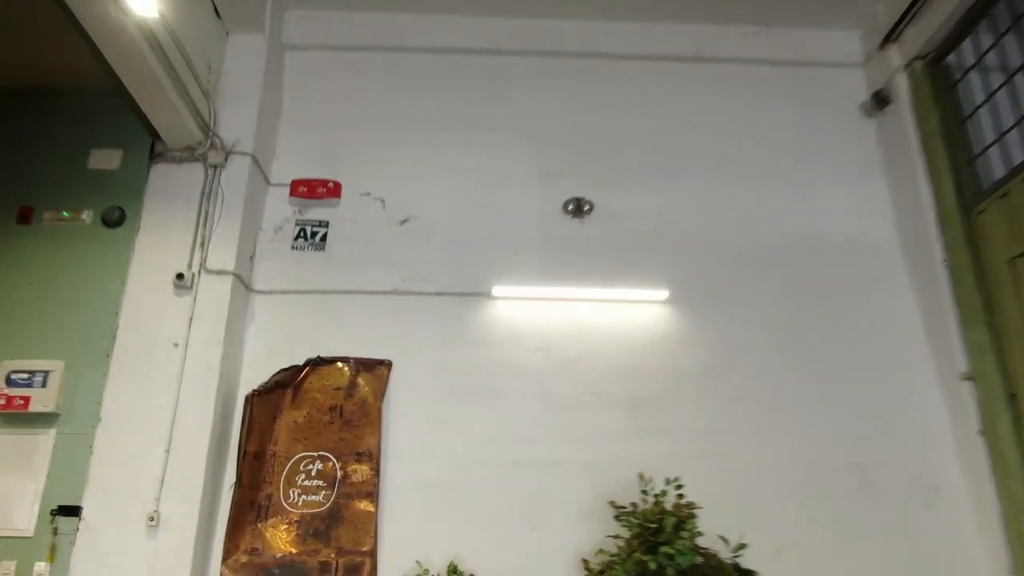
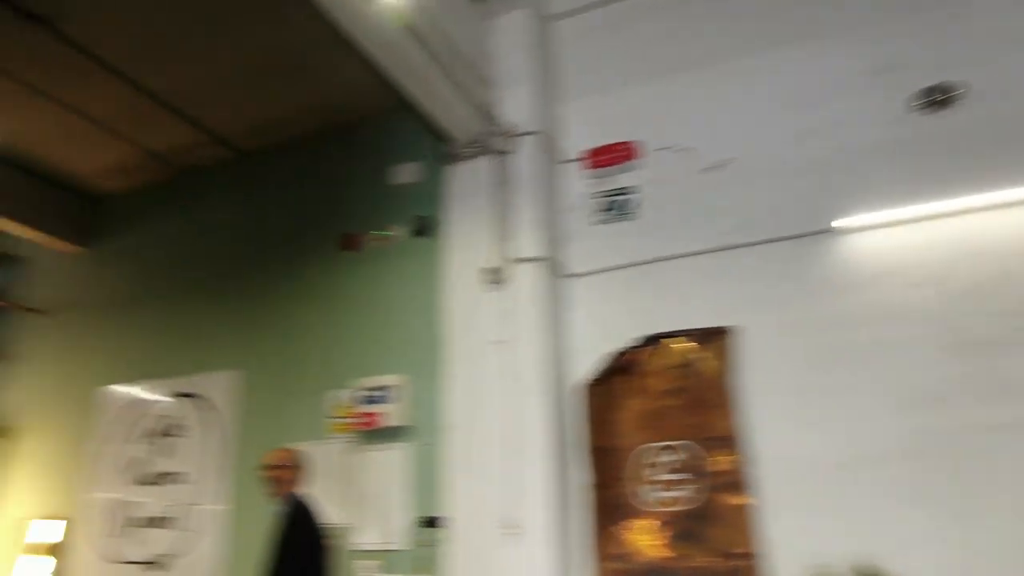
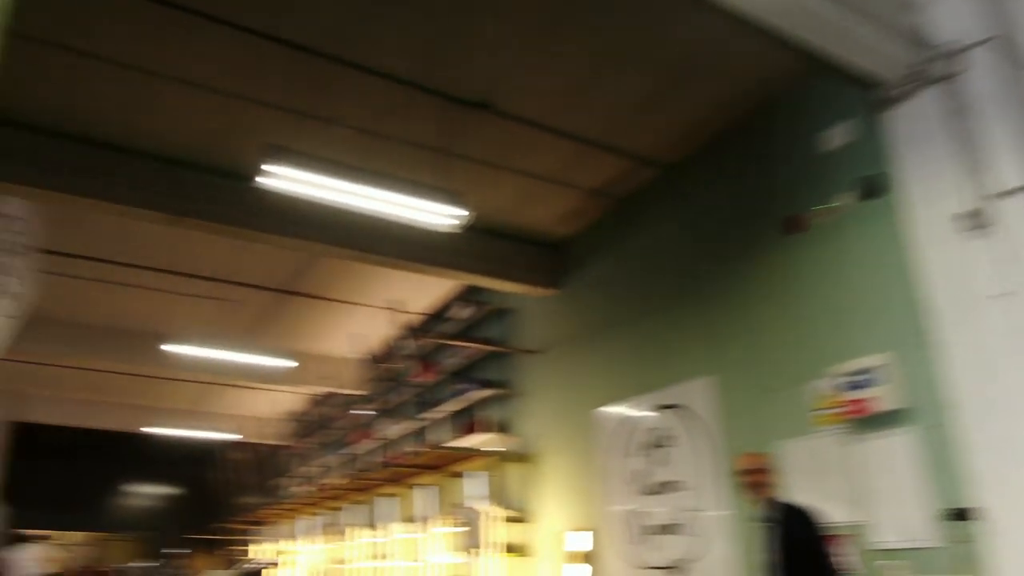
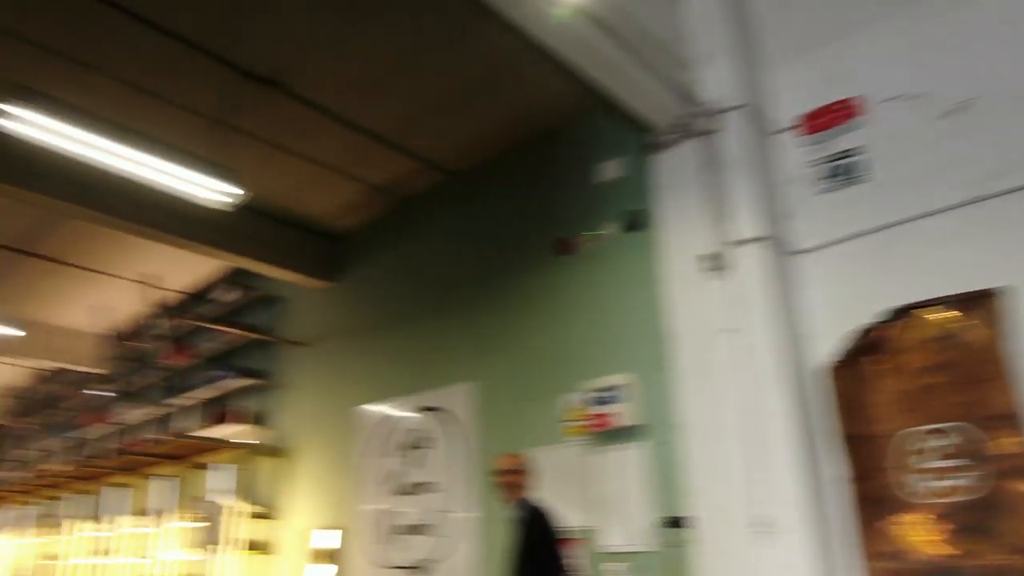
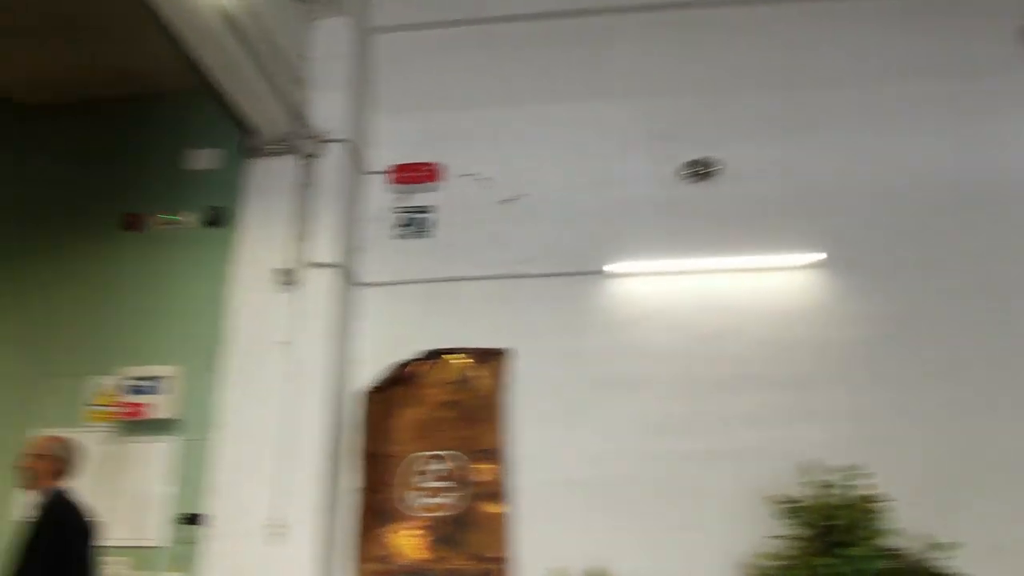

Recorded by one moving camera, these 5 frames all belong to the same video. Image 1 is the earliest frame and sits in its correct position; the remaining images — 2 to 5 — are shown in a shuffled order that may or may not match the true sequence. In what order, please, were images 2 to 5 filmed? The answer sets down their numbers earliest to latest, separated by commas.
5, 2, 4, 3
